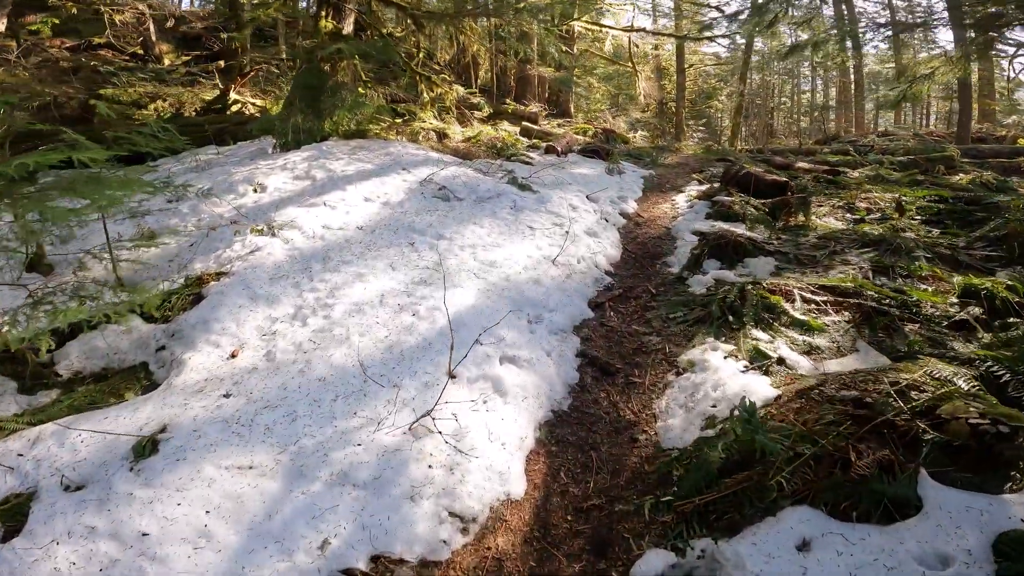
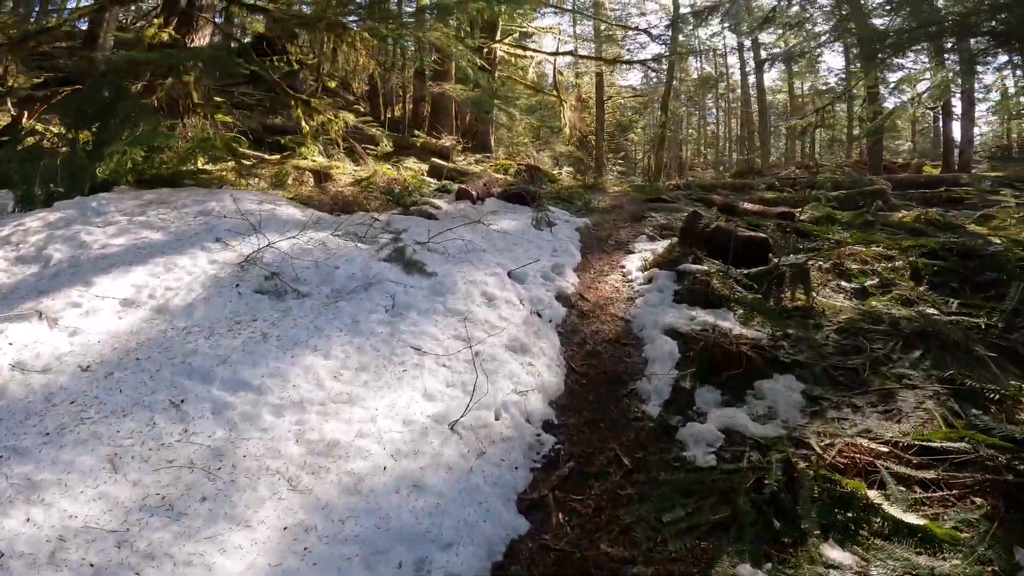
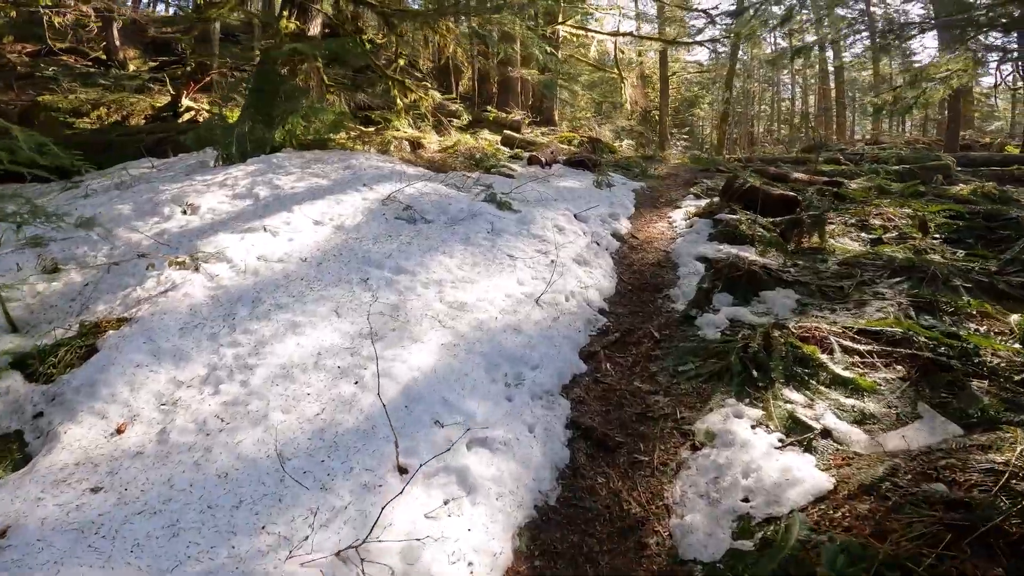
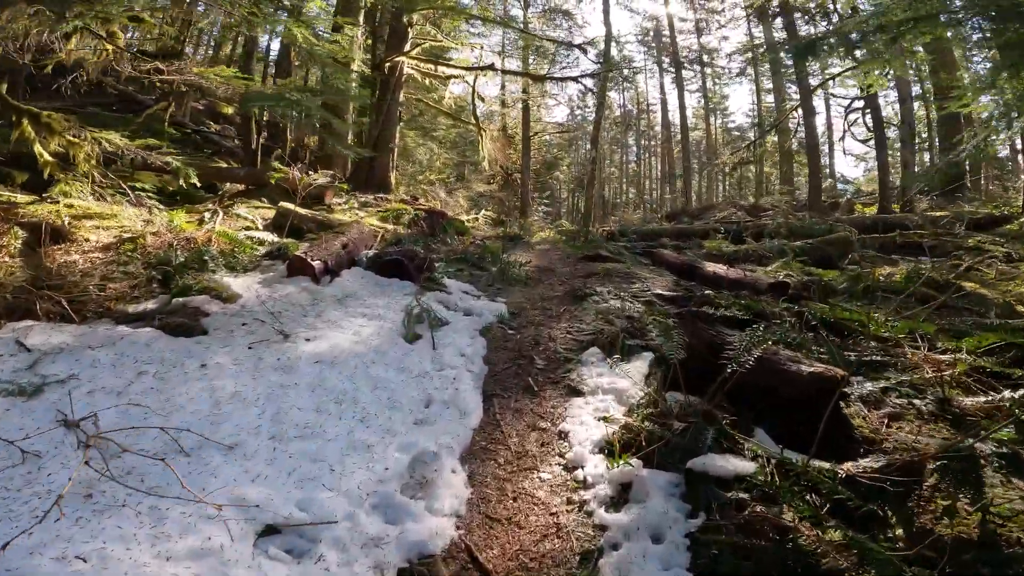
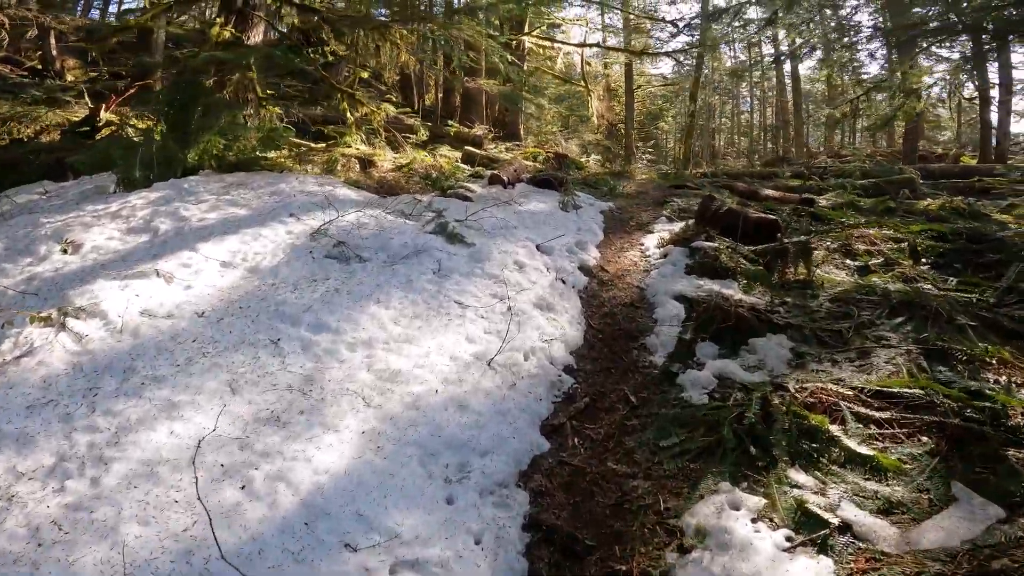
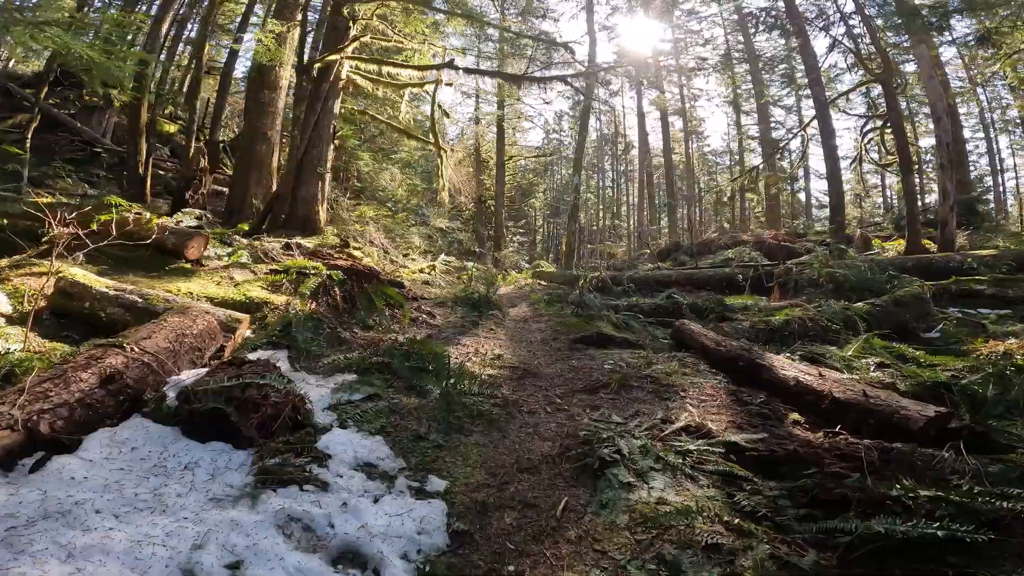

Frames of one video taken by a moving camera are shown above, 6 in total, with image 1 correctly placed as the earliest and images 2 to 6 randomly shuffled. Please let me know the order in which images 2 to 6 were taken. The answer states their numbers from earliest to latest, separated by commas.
3, 5, 2, 4, 6
